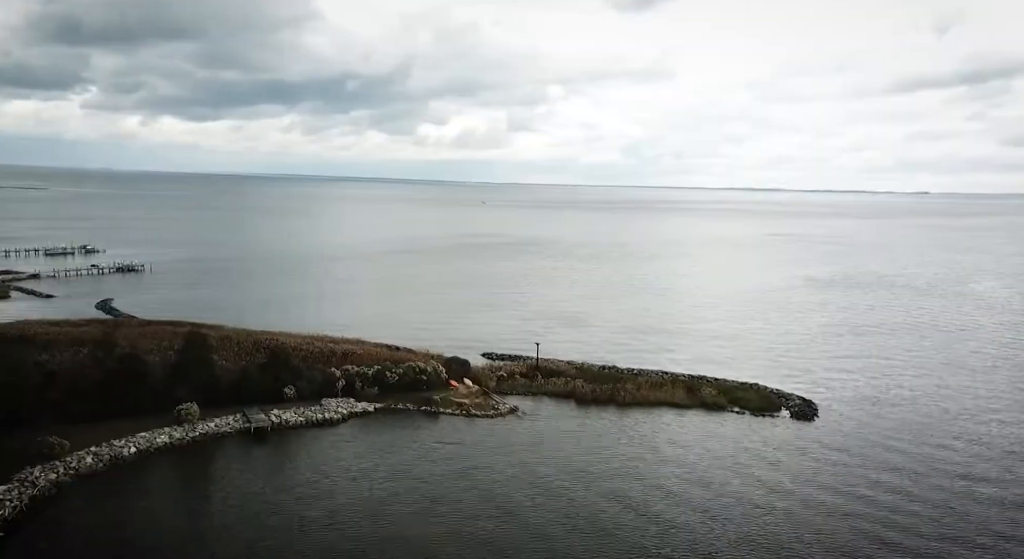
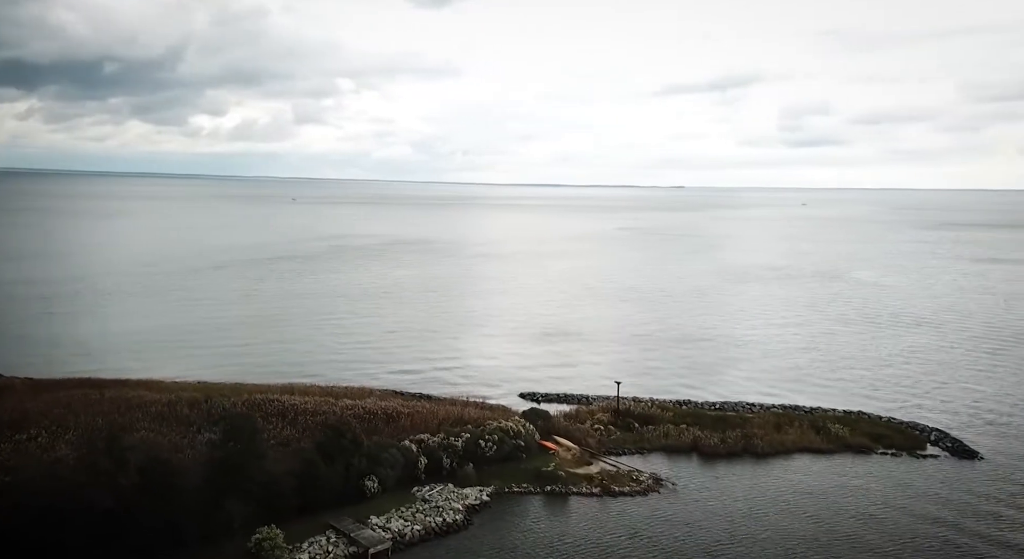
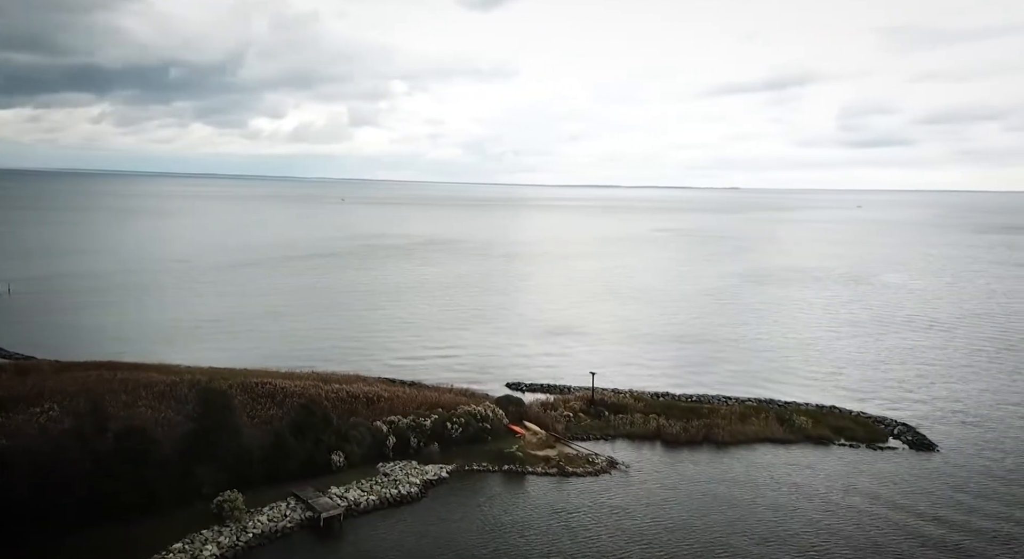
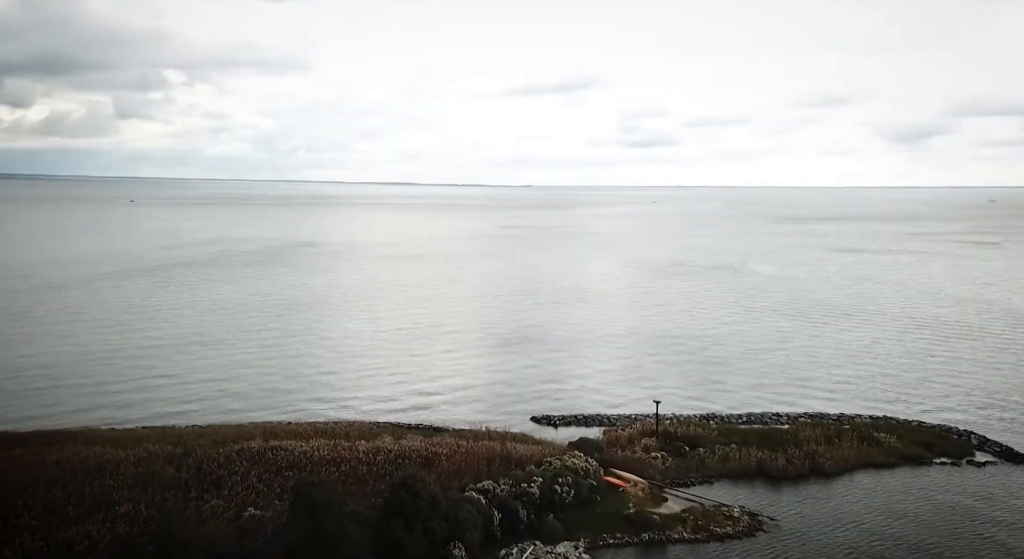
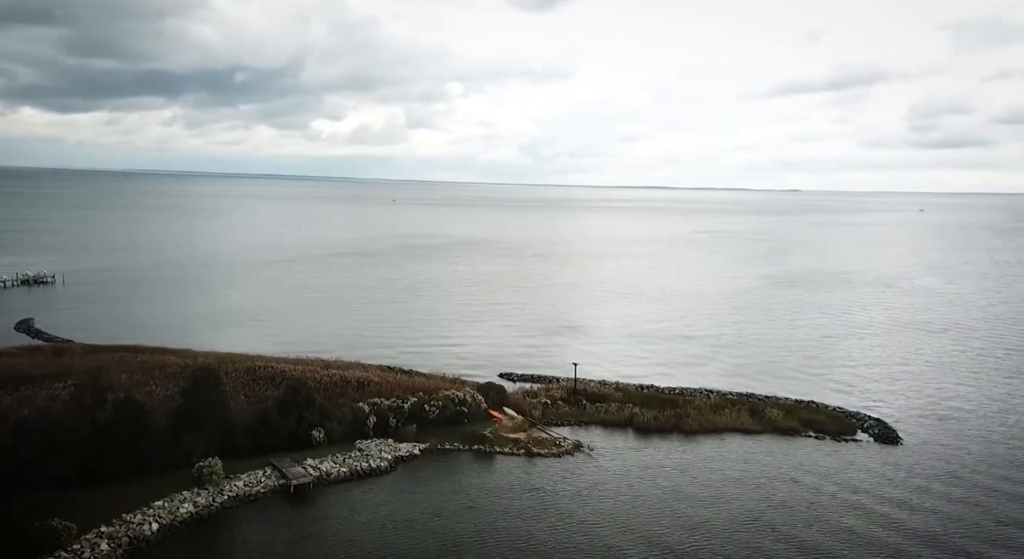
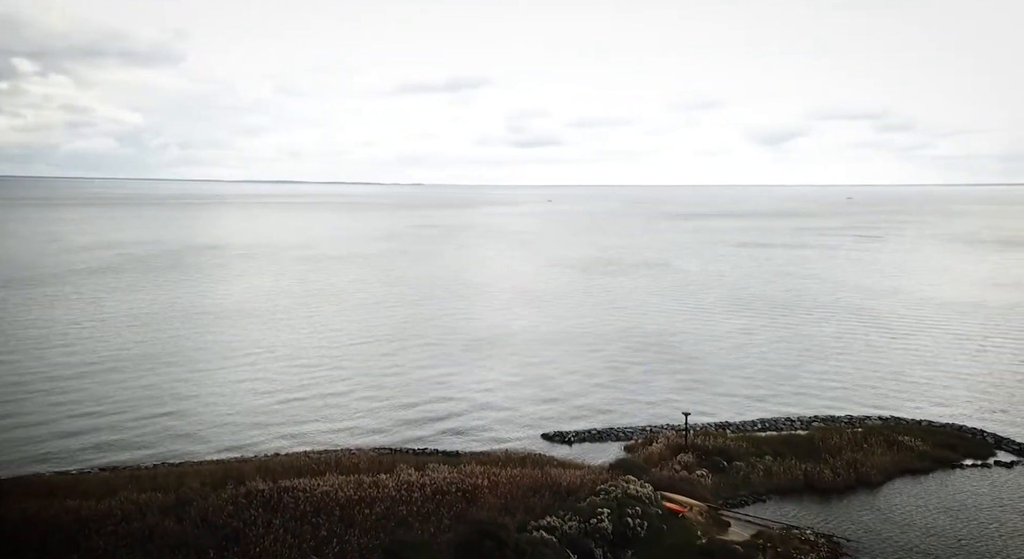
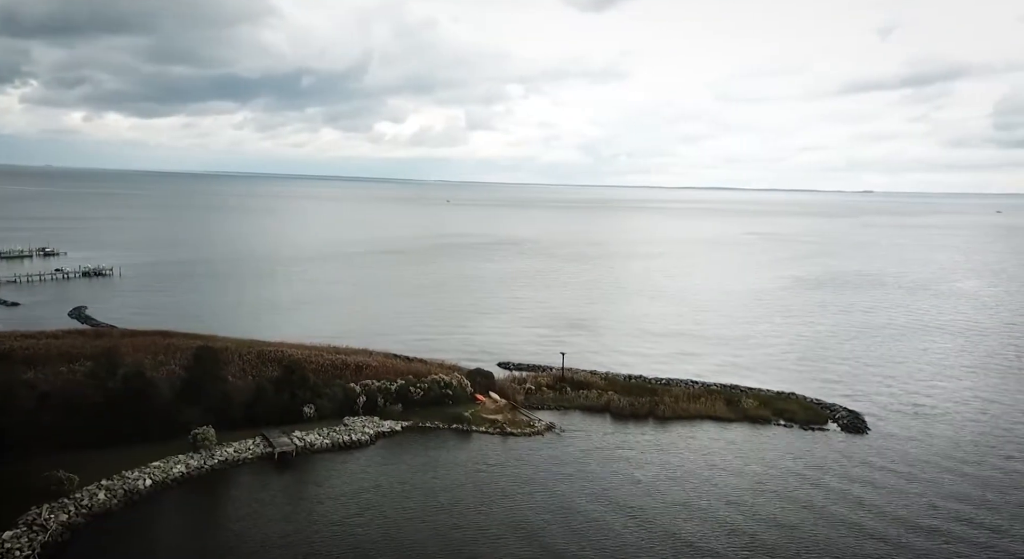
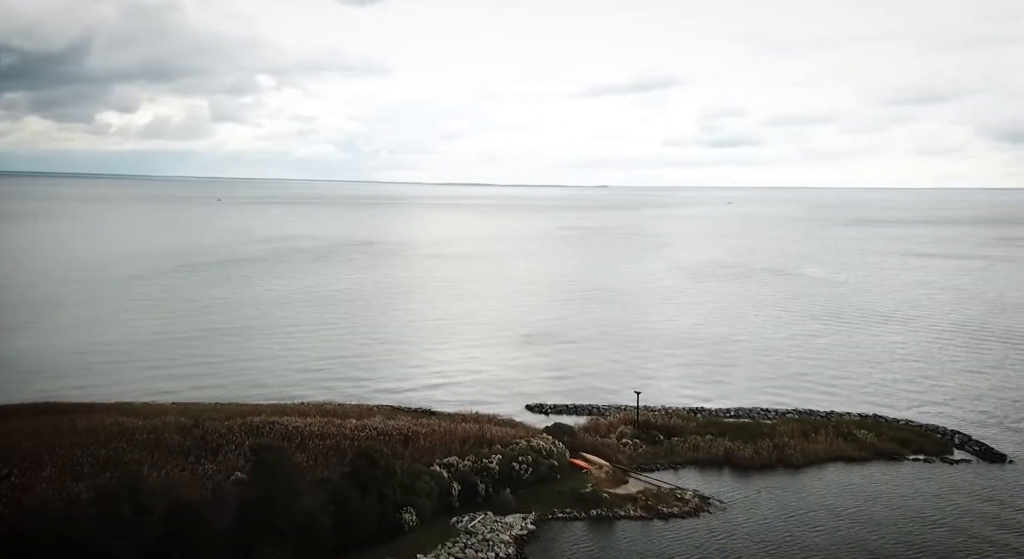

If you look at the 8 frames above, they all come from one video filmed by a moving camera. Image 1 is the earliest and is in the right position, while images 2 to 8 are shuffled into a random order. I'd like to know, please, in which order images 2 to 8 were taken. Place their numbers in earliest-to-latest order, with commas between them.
7, 5, 3, 2, 8, 4, 6
